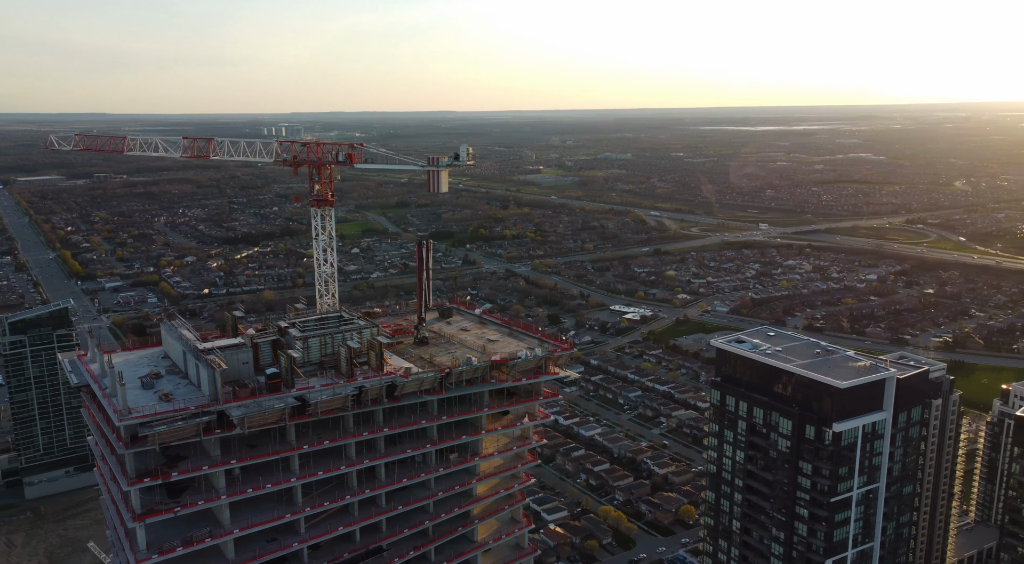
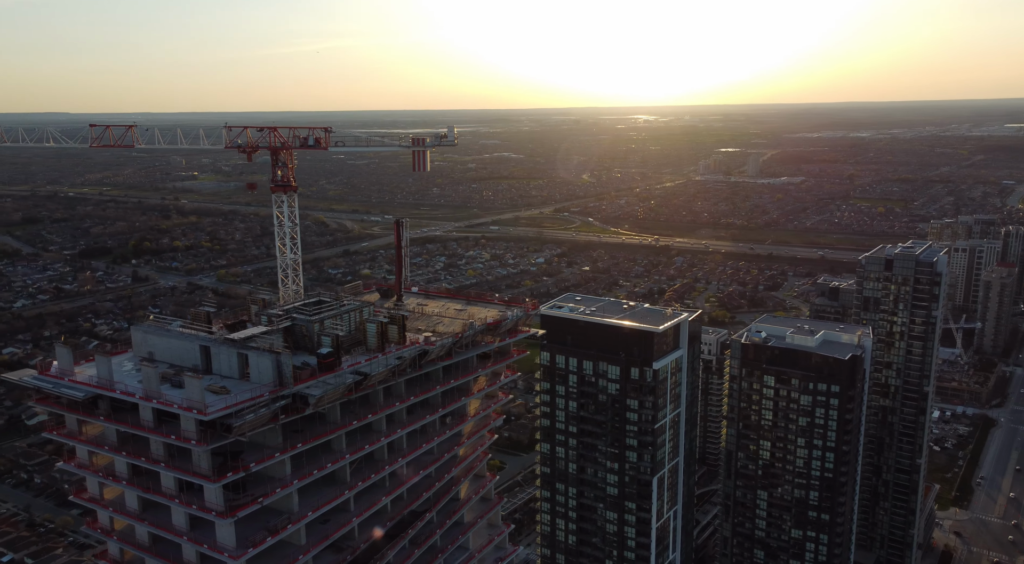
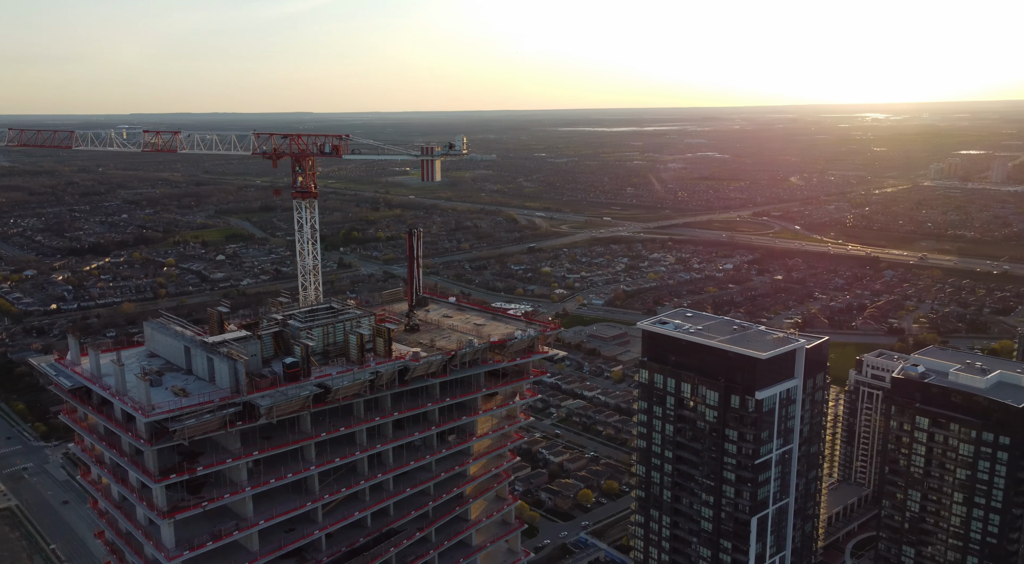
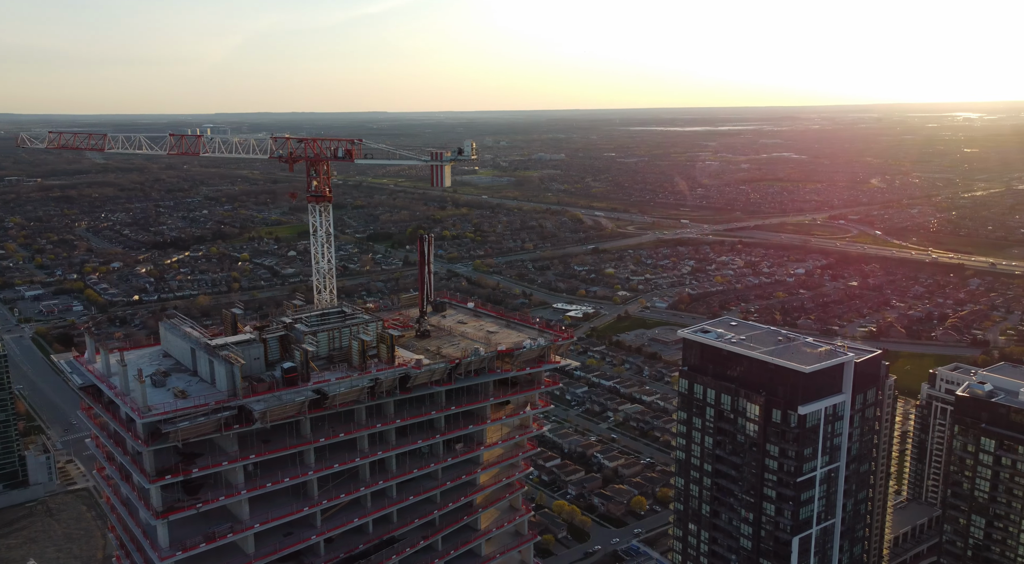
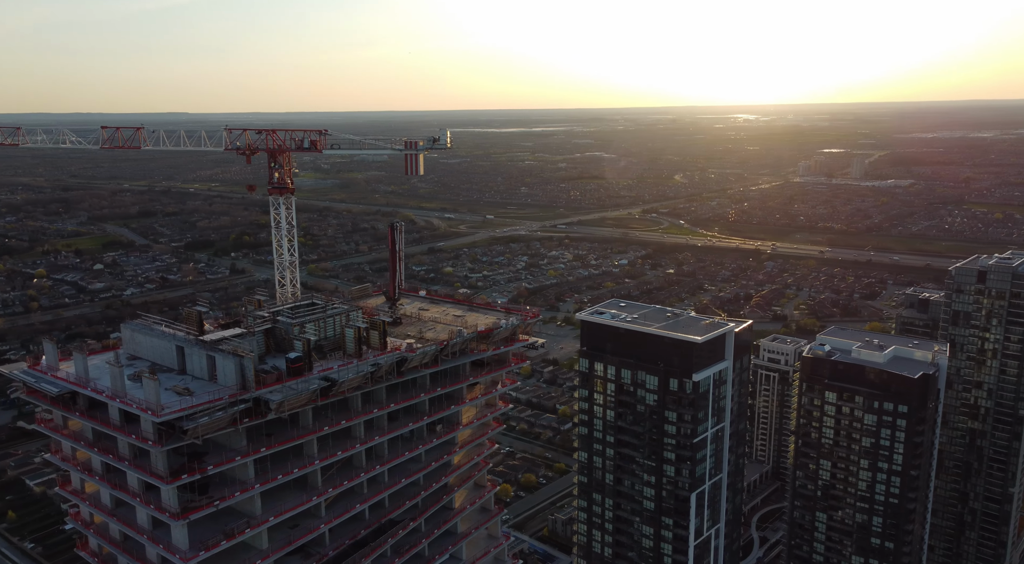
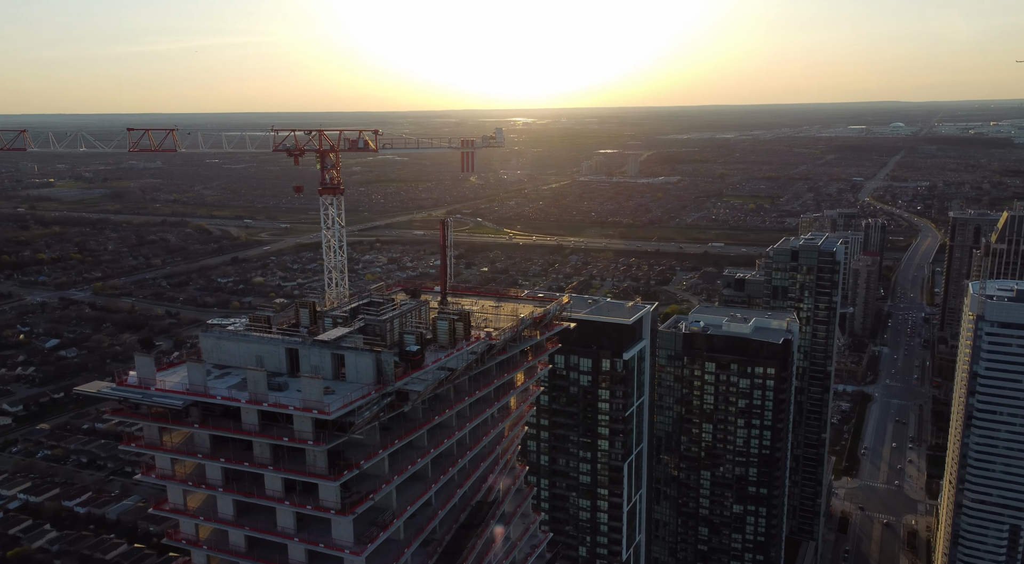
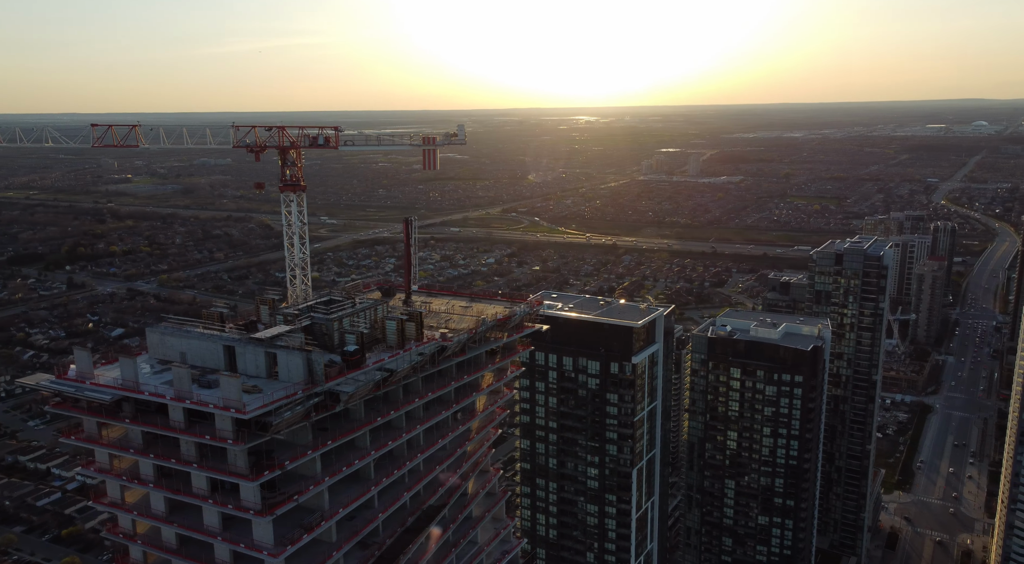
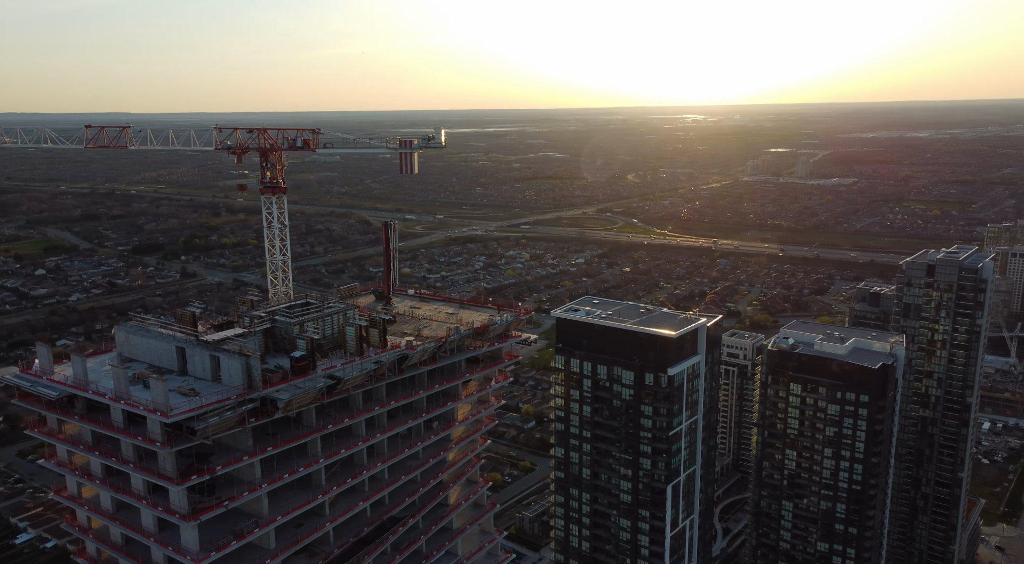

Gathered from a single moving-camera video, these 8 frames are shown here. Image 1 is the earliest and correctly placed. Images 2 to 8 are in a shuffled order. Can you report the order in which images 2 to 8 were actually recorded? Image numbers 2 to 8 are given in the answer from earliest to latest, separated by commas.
4, 3, 5, 8, 2, 7, 6
